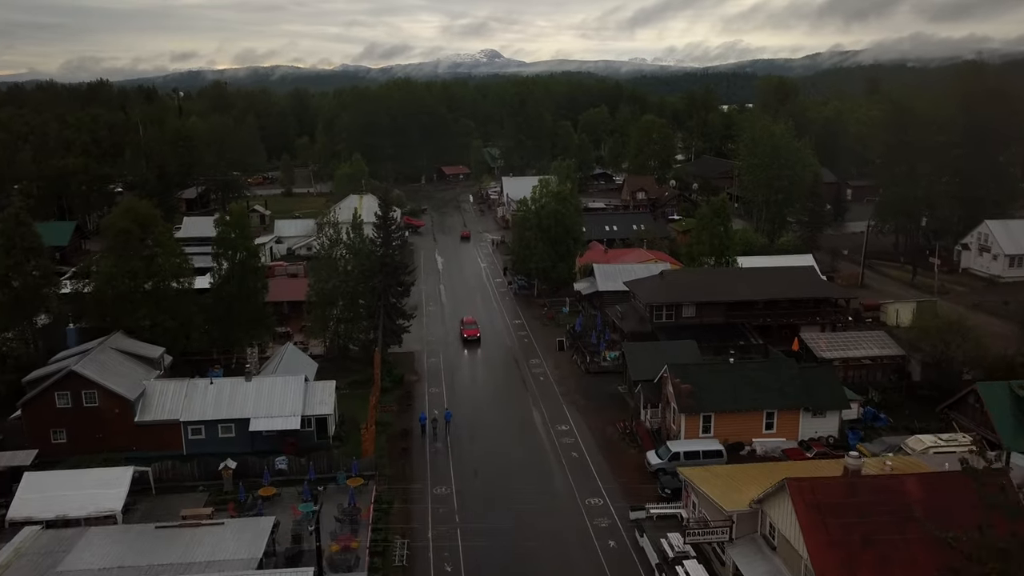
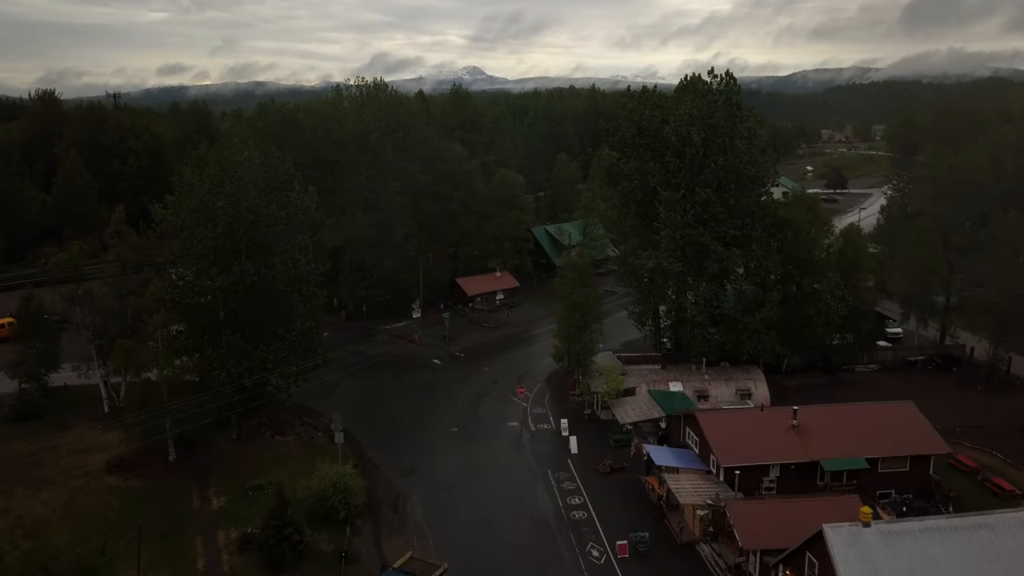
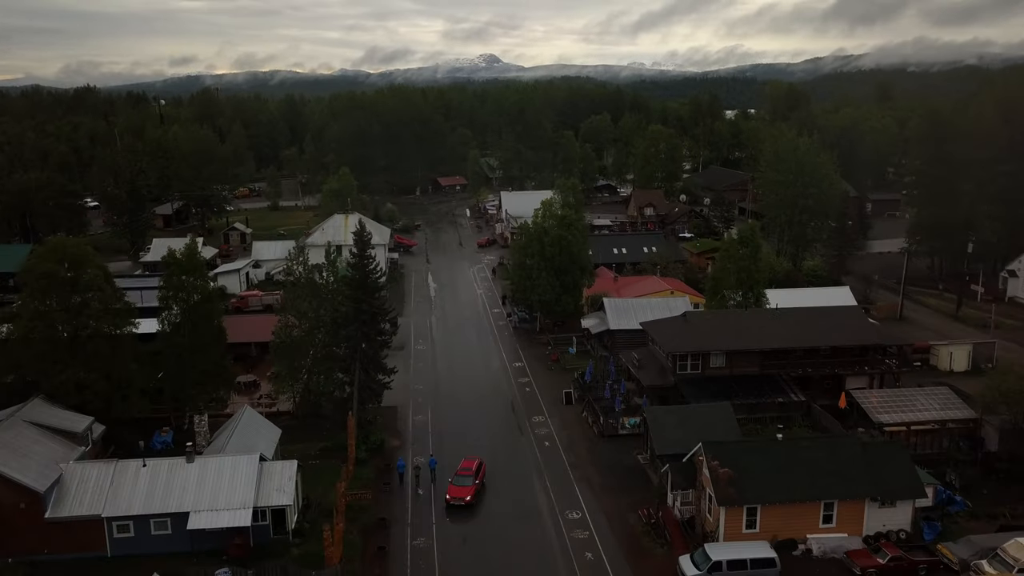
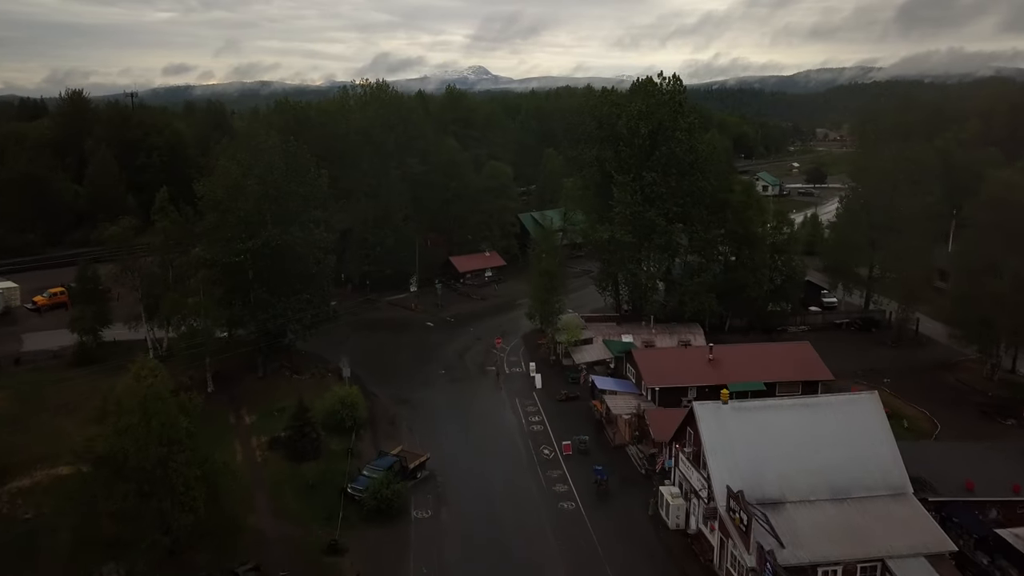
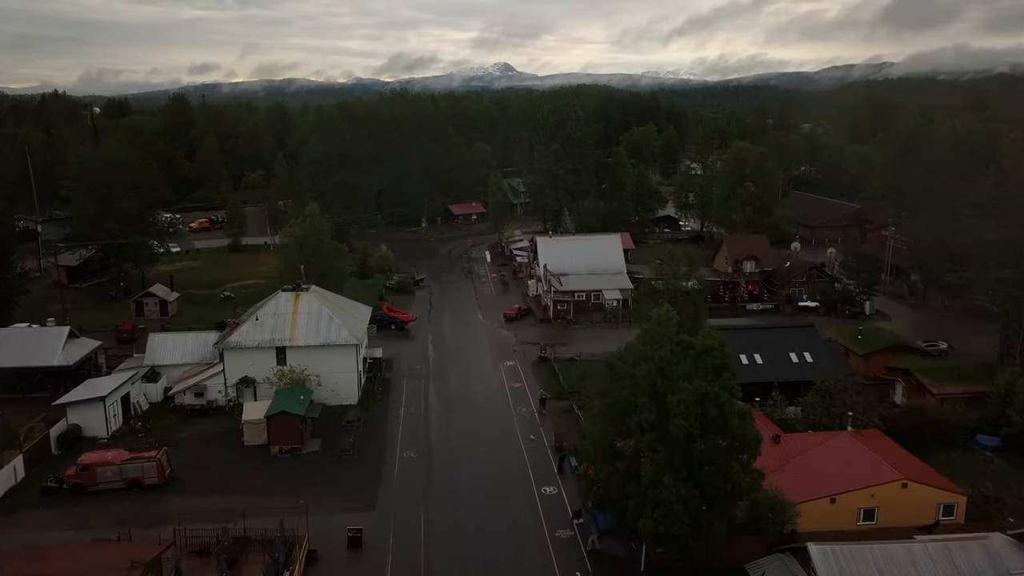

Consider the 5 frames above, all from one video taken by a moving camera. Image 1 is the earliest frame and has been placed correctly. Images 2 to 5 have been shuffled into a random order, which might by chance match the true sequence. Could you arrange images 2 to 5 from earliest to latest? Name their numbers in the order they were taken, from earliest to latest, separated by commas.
3, 5, 4, 2
